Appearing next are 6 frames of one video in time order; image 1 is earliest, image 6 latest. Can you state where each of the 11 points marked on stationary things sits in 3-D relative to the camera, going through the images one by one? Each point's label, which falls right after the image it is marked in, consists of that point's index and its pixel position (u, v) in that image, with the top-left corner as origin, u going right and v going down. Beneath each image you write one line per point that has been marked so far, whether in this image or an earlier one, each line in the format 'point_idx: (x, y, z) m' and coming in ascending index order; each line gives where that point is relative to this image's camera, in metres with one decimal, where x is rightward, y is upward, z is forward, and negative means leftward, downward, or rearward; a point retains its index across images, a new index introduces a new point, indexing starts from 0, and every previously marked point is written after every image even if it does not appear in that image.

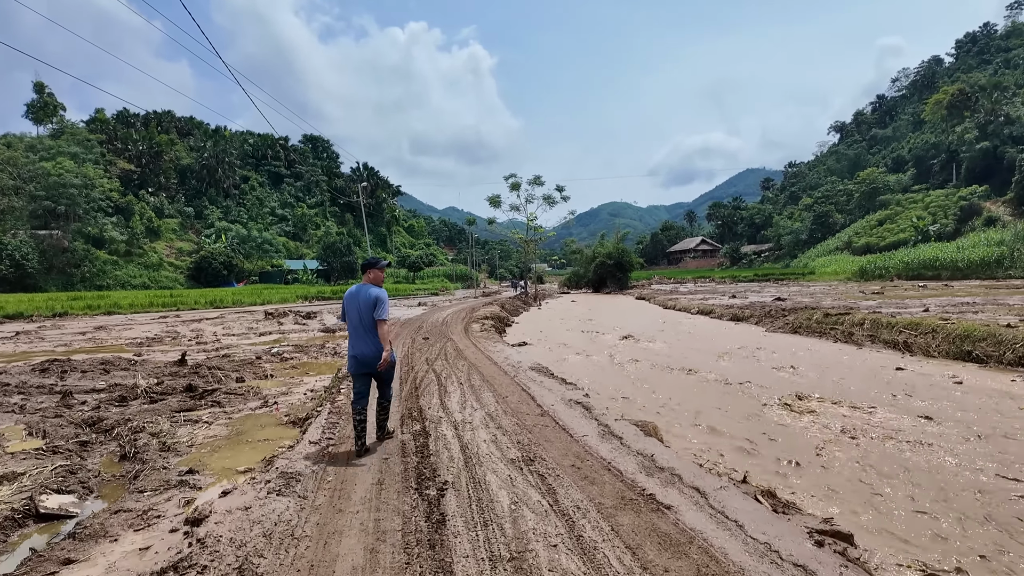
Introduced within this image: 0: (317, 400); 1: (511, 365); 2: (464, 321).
0: (-1.8, -1.1, +6.3) m
1: (0.0, -0.9, +7.8) m
2: (-1.2, -0.8, +17.3) m
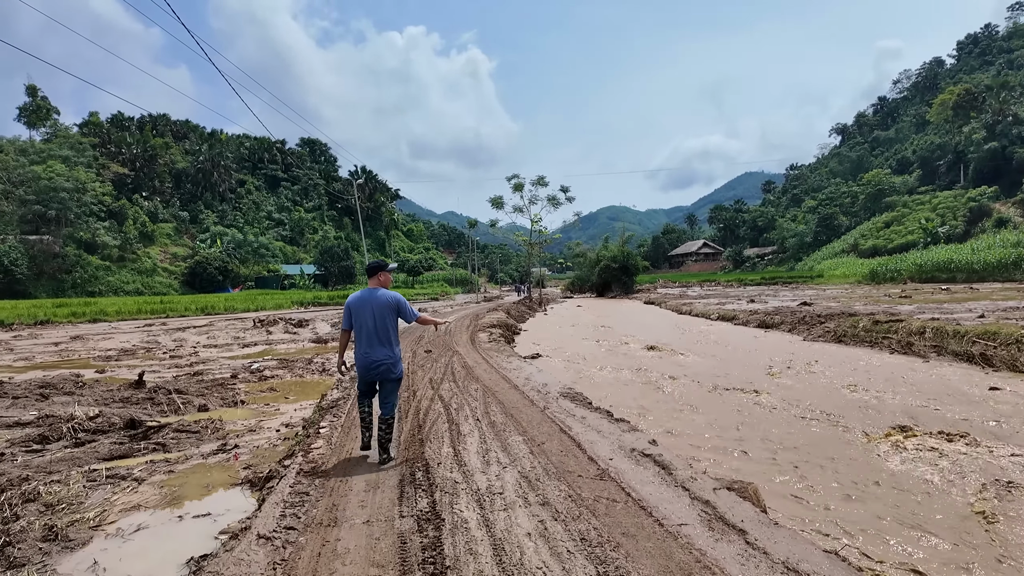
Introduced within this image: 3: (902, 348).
0: (-1.6, -1.1, +4.8) m
1: (+0.2, -0.9, +6.3) m
2: (-1.0, -1.0, +15.8) m
3: (+6.3, -1.0, +11.1) m
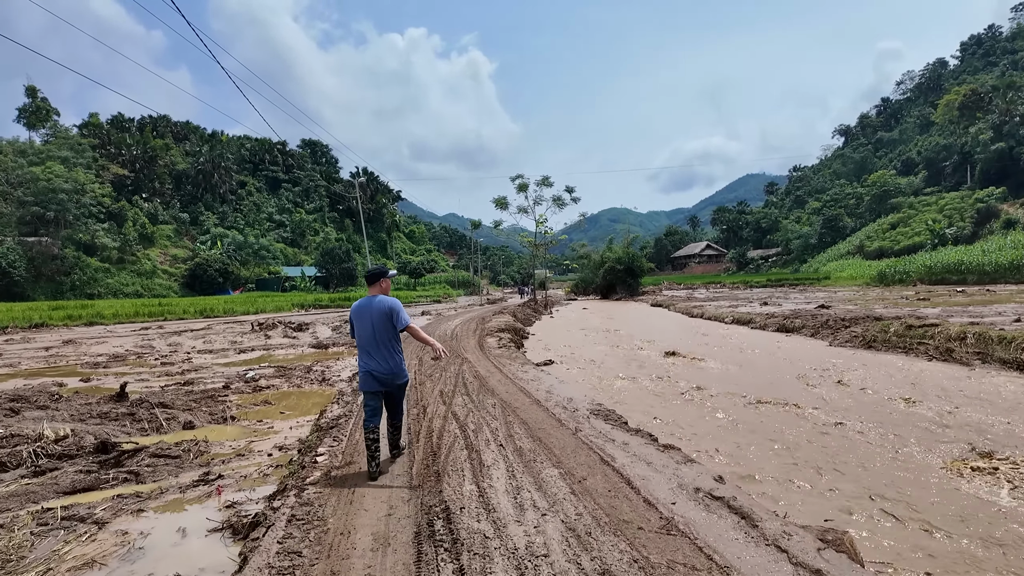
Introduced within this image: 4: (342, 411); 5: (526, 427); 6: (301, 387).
0: (-1.4, -1.1, +4.1) m
1: (+0.4, -1.0, +5.6) m
2: (-0.8, -1.0, +15.1) m
3: (+6.5, -1.0, +10.4) m
4: (-1.5, -1.1, +6.0) m
5: (+0.1, -1.0, +4.8) m
6: (-2.6, -1.2, +8.5) m
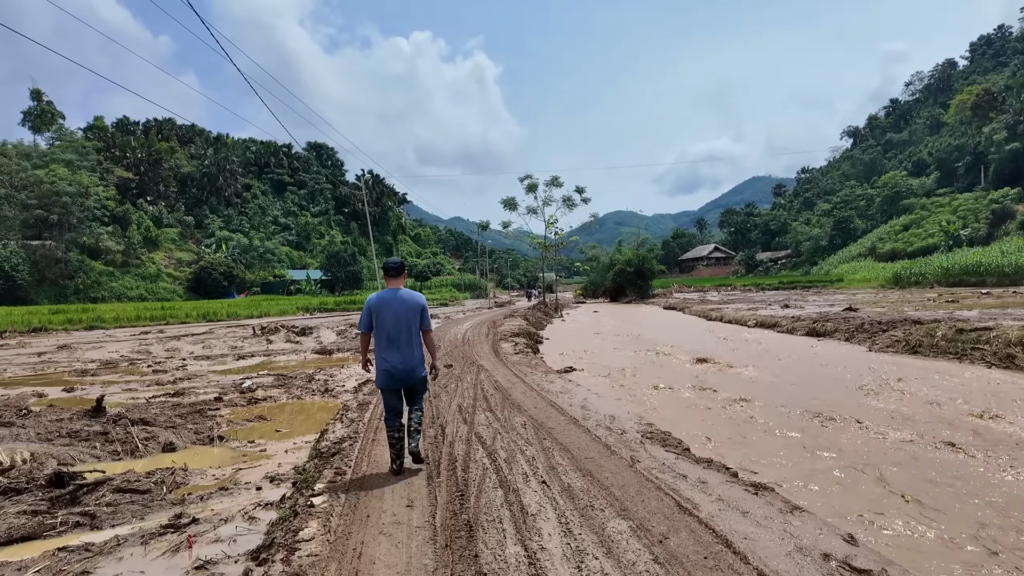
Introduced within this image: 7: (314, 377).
0: (-1.2, -1.1, +3.3) m
1: (+0.6, -1.0, +4.8) m
2: (-0.4, -1.1, +14.2) m
3: (+6.8, -1.0, +9.5) m
4: (-1.2, -1.1, +5.2) m
5: (+0.3, -1.0, +4.0) m
6: (-2.4, -1.2, +7.7) m
7: (-2.7, -1.2, +9.1) m
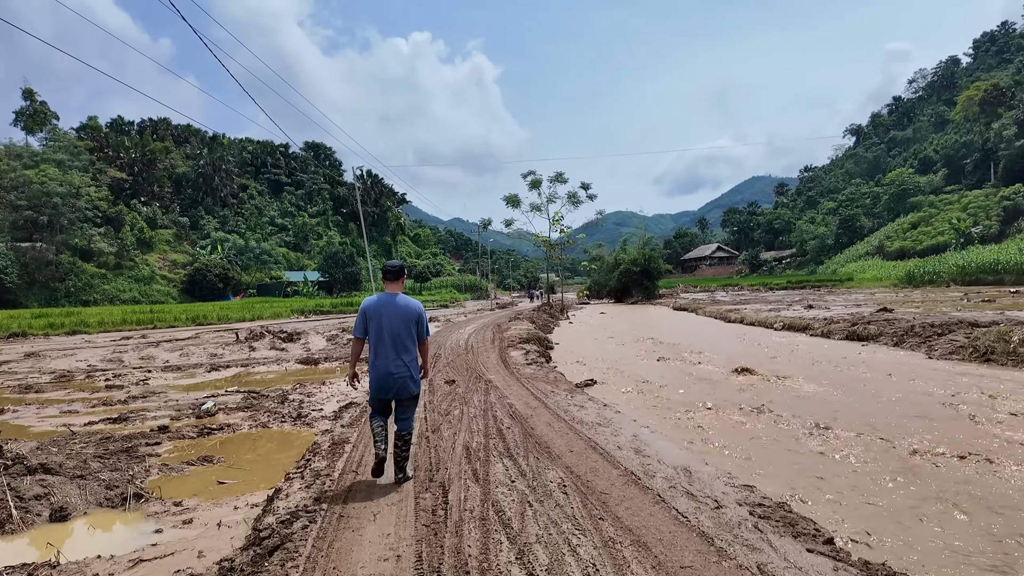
0: (-1.0, -1.1, +1.7) m
1: (+0.8, -1.0, +3.2) m
2: (-0.3, -1.1, +12.7) m
3: (+7.0, -1.0, +8.0) m
4: (-1.1, -1.1, +3.6) m
5: (+0.5, -1.0, +2.5) m
6: (-2.2, -1.3, +6.1) m
7: (-2.5, -1.2, +7.6) m
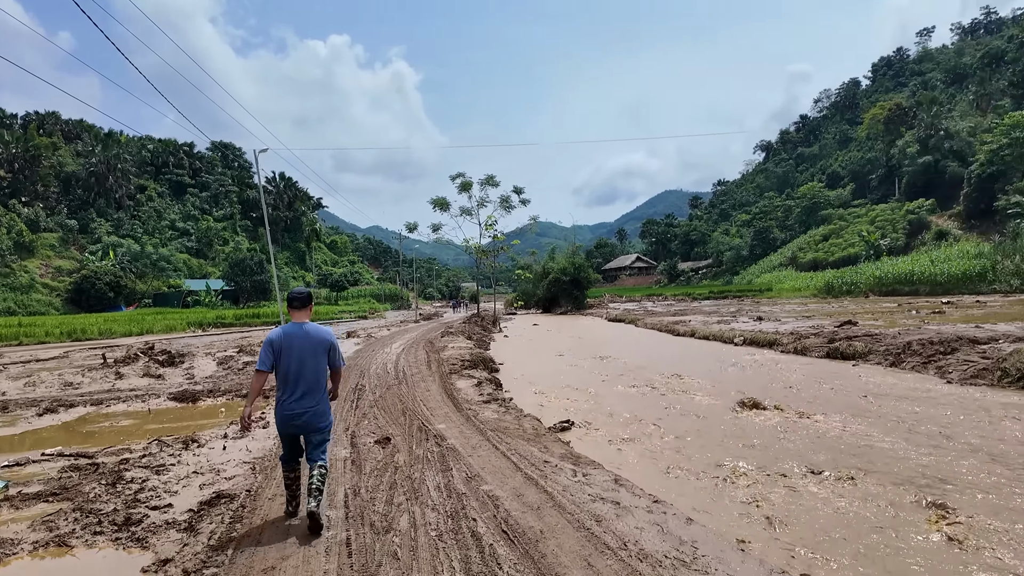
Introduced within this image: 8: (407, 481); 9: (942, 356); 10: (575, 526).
0: (-0.6, -1.2, -0.7) m
1: (+1.0, -1.0, +1.0) m
2: (-1.2, -1.2, +10.3) m
3: (+6.6, -1.1, +6.4) m
4: (-0.9, -1.1, +1.2) m
5: (+0.8, -1.0, +0.2) m
6: (-2.3, -1.3, +3.5) m
7: (-2.8, -1.3, +4.9) m
8: (-0.6, -1.1, +3.9) m
9: (+6.7, -1.0, +10.3) m
10: (+0.3, -1.1, +3.1) m
